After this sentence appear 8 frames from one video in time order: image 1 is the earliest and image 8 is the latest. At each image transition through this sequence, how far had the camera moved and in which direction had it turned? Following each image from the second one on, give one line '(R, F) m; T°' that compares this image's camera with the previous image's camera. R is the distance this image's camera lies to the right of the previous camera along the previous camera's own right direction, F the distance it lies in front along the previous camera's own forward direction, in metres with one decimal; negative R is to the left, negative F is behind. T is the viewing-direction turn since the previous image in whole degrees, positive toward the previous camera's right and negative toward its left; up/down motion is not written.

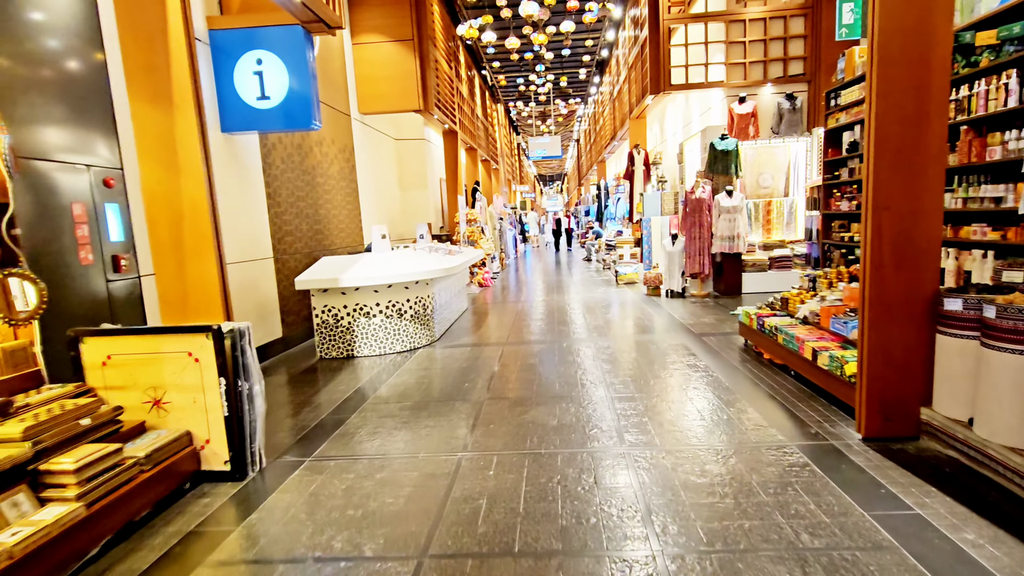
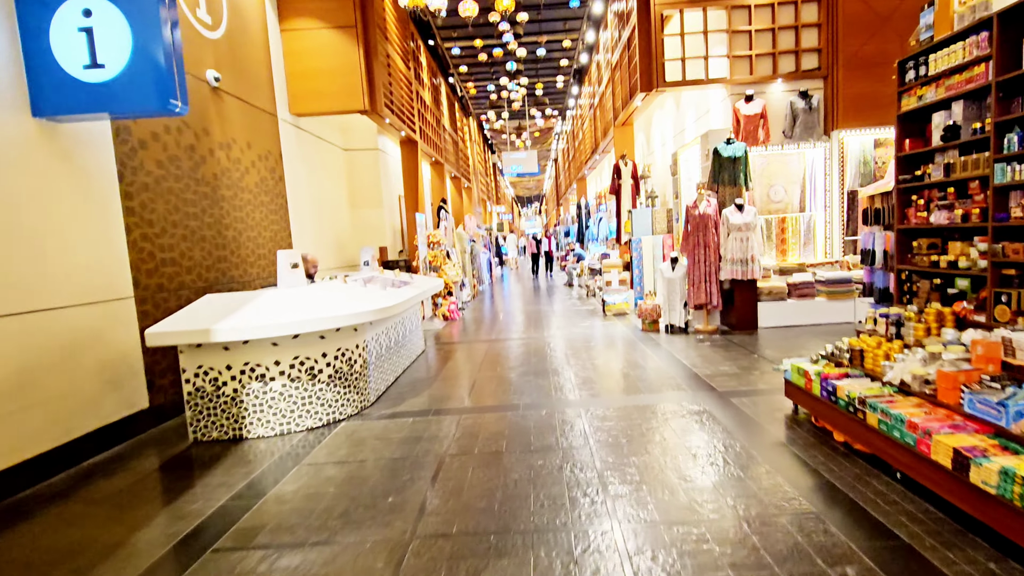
(+0.1, +1.3) m; +2°
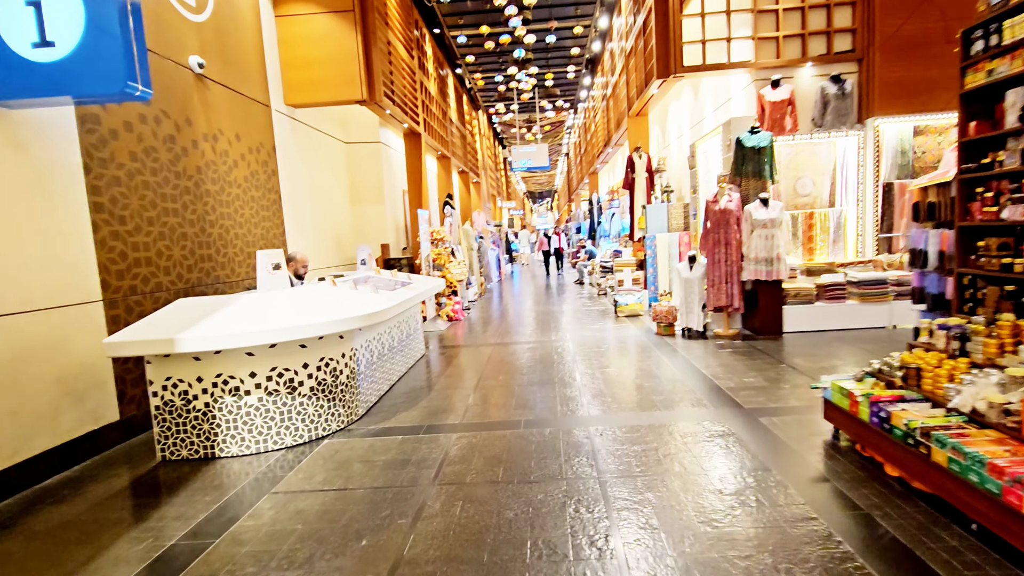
(+0.1, +0.4) m; -1°
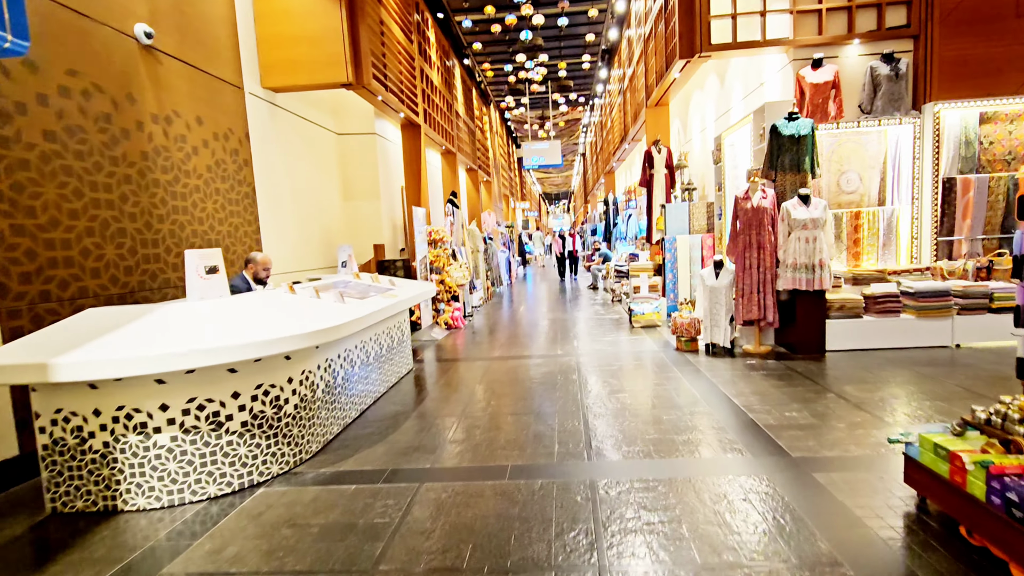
(+0.2, +0.6) m; -2°
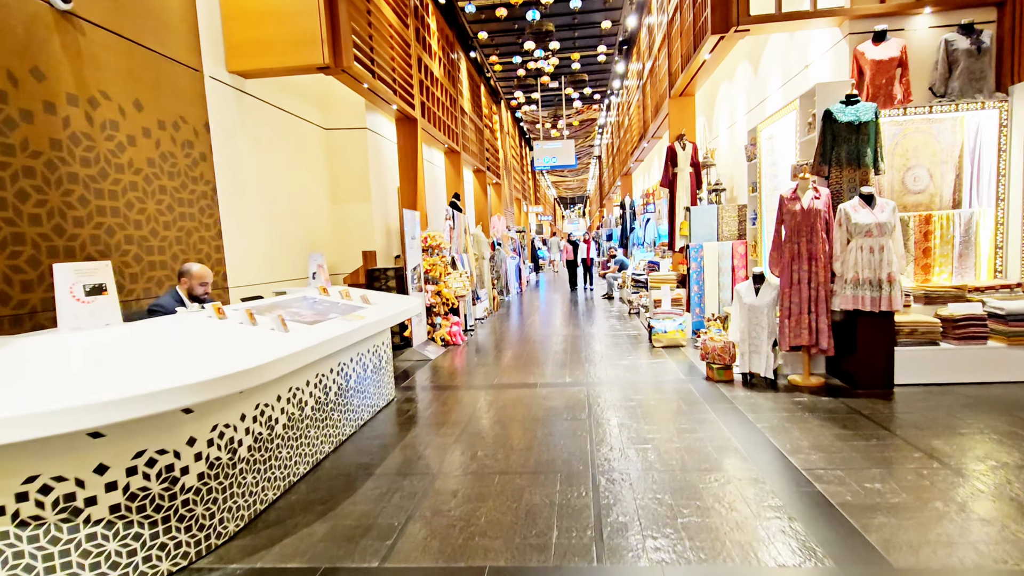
(+0.1, +0.7) m; -2°
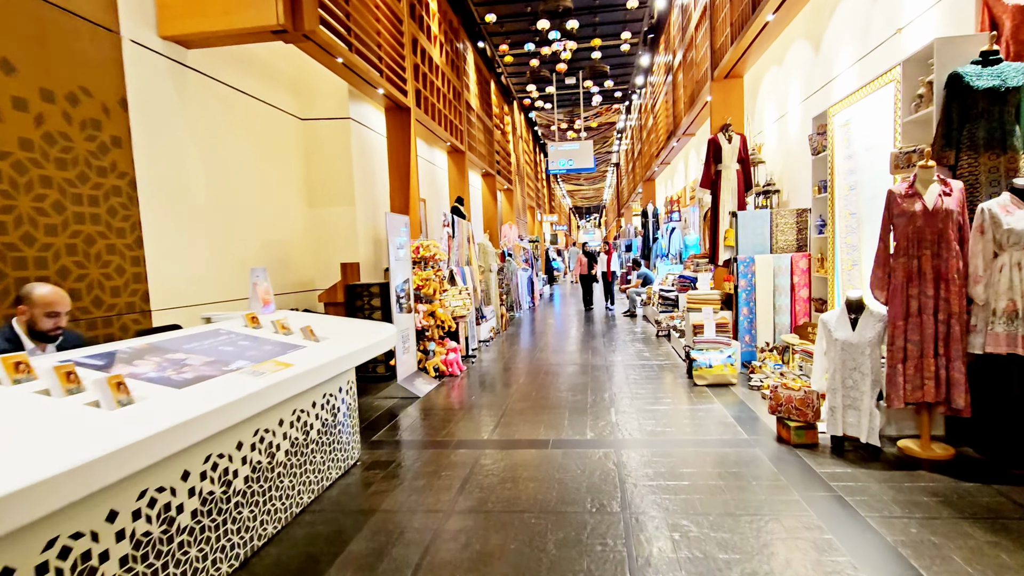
(+0.1, +1.0) m; -2°
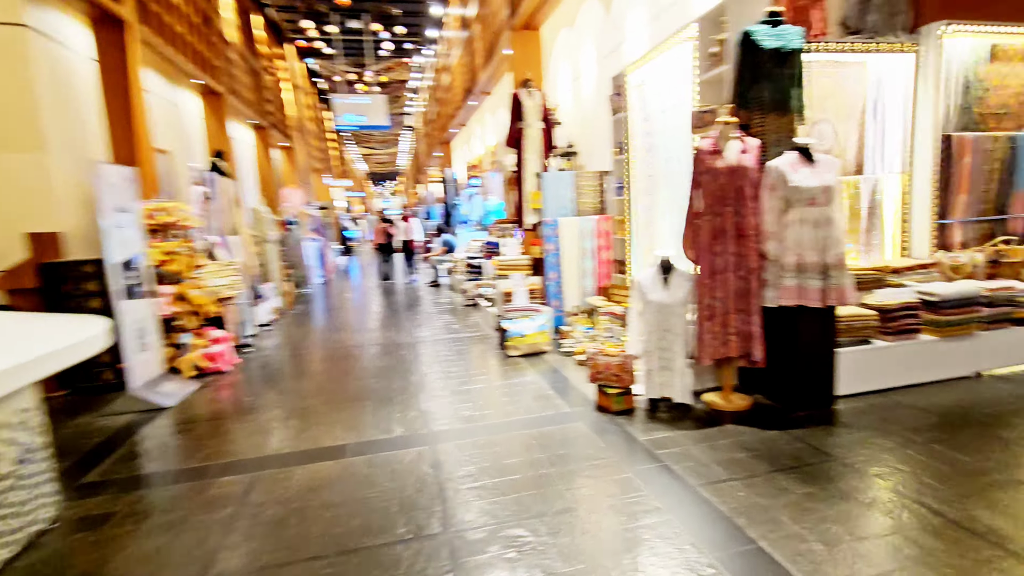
(+0.1, +0.6) m; +21°
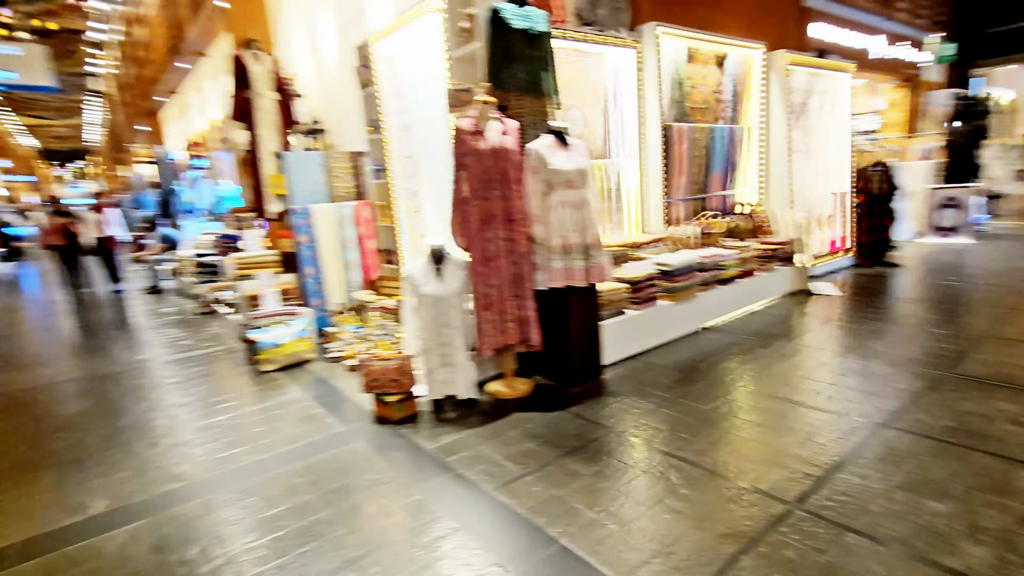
(0.0, +0.3) m; +25°
